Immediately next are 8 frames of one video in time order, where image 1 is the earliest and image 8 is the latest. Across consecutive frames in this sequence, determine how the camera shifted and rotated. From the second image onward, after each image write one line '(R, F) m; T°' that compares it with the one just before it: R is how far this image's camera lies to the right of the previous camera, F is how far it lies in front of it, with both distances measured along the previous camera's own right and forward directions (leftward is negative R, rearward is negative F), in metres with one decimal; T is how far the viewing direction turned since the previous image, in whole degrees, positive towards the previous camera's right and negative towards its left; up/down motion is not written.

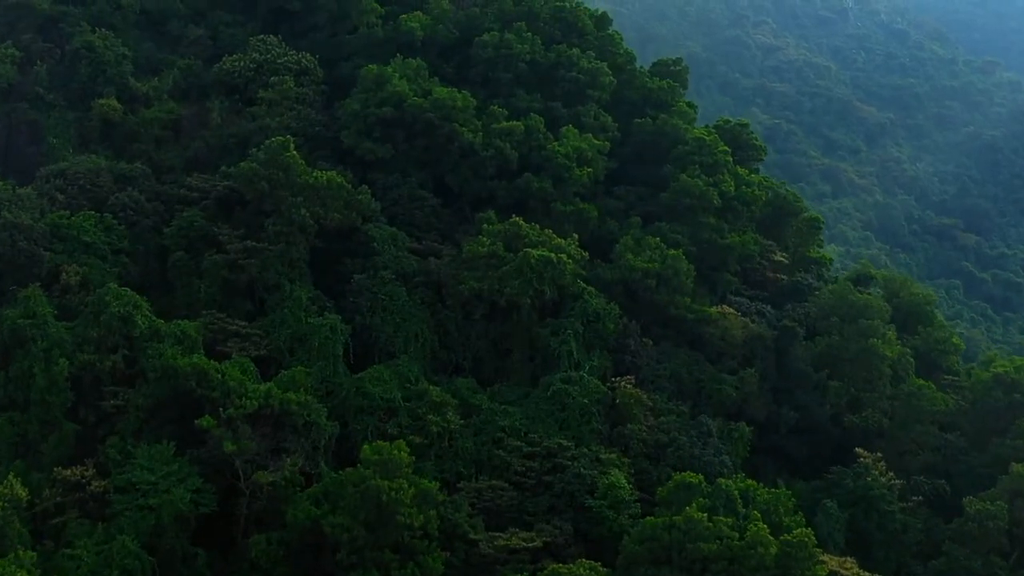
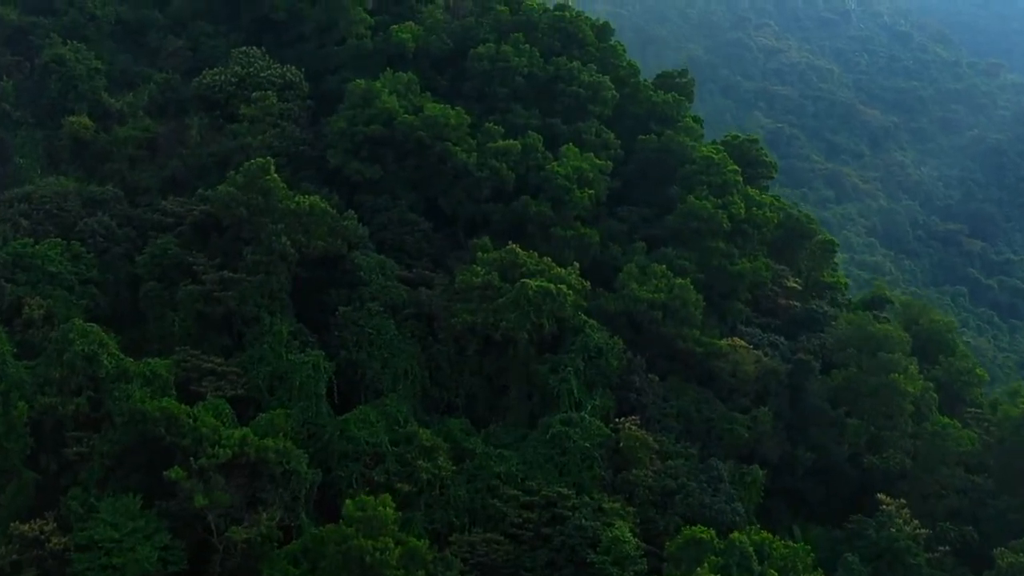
(0.0, +1.2) m; 0°
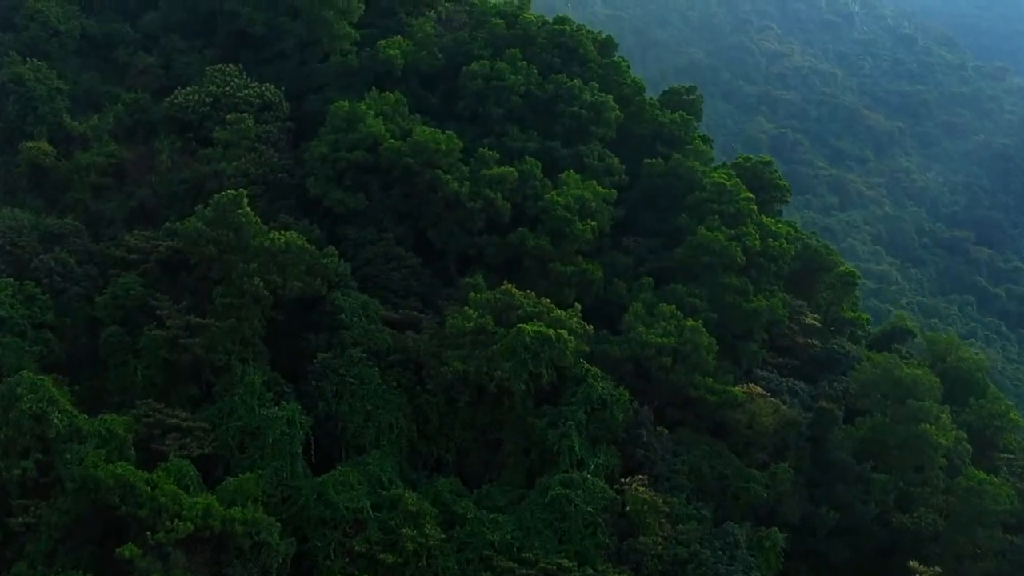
(0.0, +1.5) m; 0°
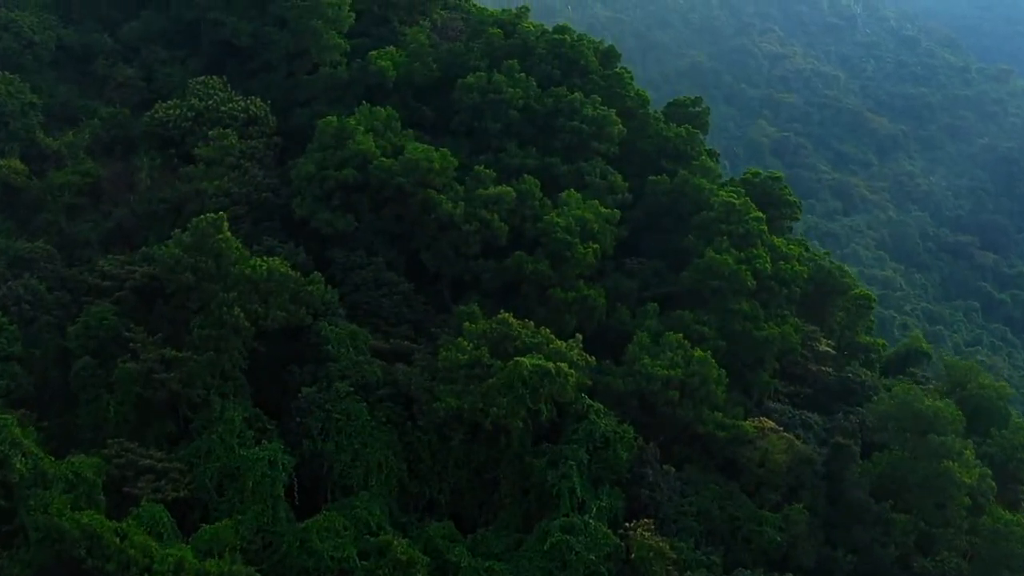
(0.0, +0.9) m; 0°
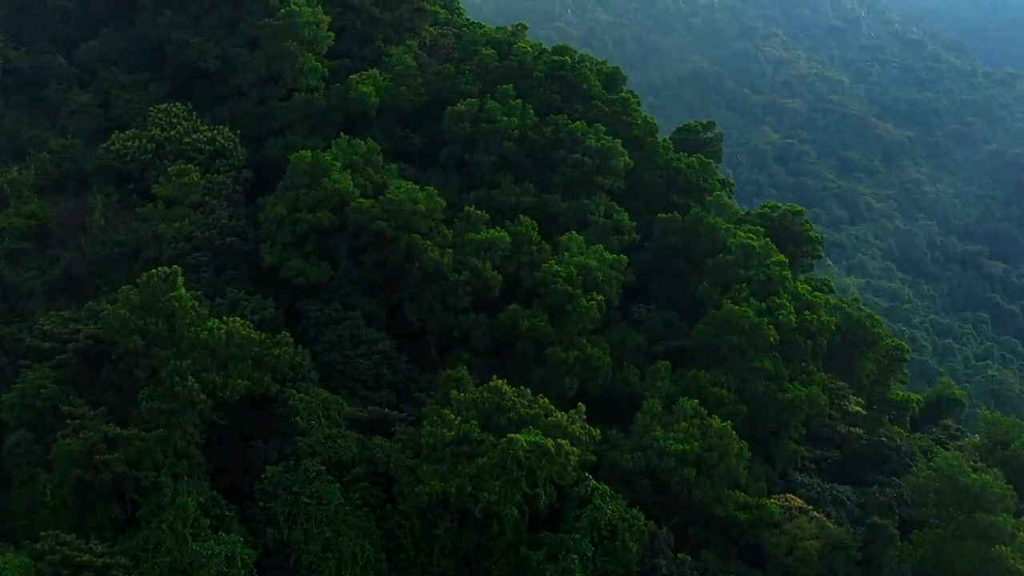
(+0.1, +1.8) m; 0°
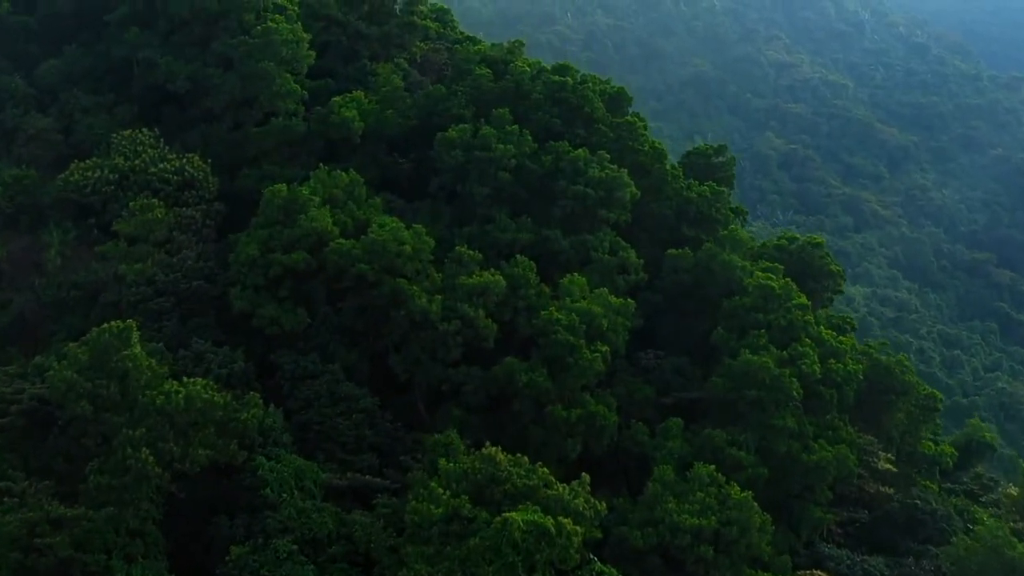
(0.0, +1.4) m; 0°
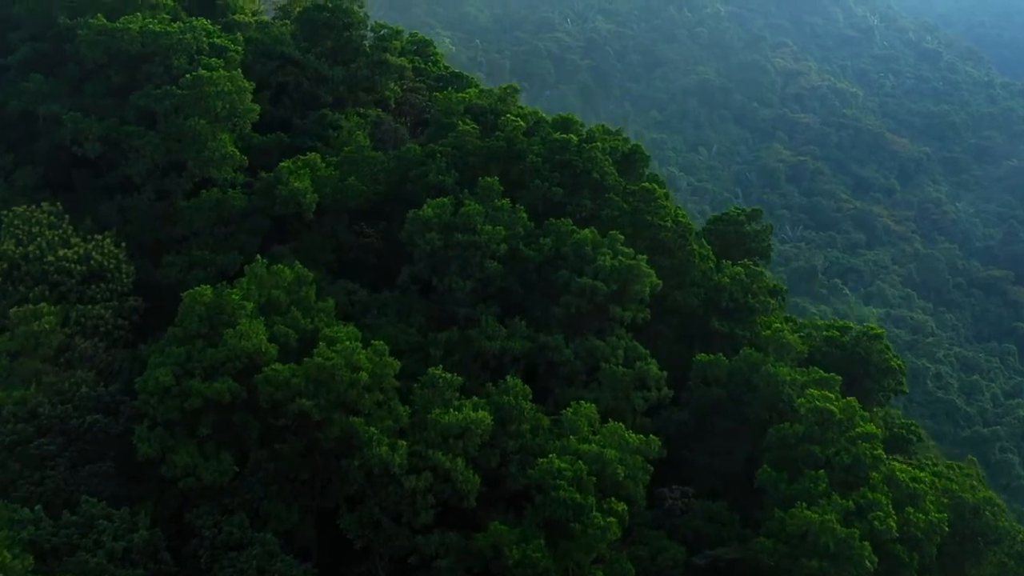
(+0.1, +3.1) m; 0°
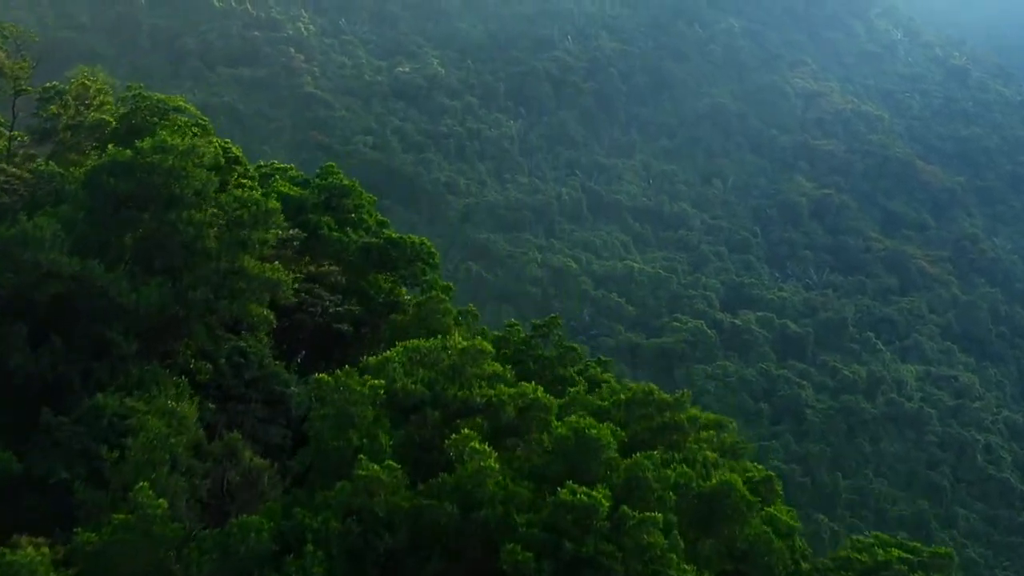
(+0.2, +7.3) m; 0°
